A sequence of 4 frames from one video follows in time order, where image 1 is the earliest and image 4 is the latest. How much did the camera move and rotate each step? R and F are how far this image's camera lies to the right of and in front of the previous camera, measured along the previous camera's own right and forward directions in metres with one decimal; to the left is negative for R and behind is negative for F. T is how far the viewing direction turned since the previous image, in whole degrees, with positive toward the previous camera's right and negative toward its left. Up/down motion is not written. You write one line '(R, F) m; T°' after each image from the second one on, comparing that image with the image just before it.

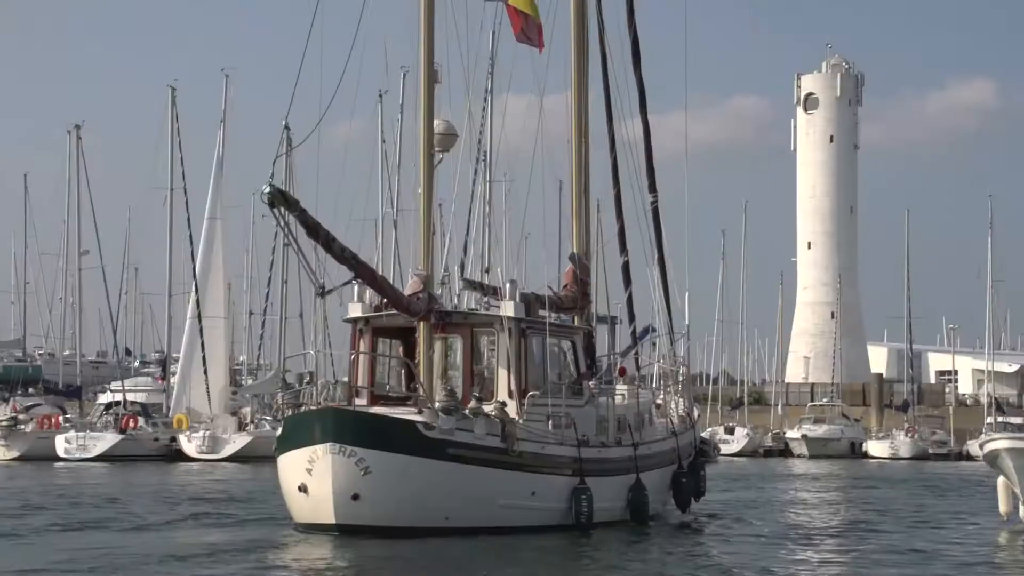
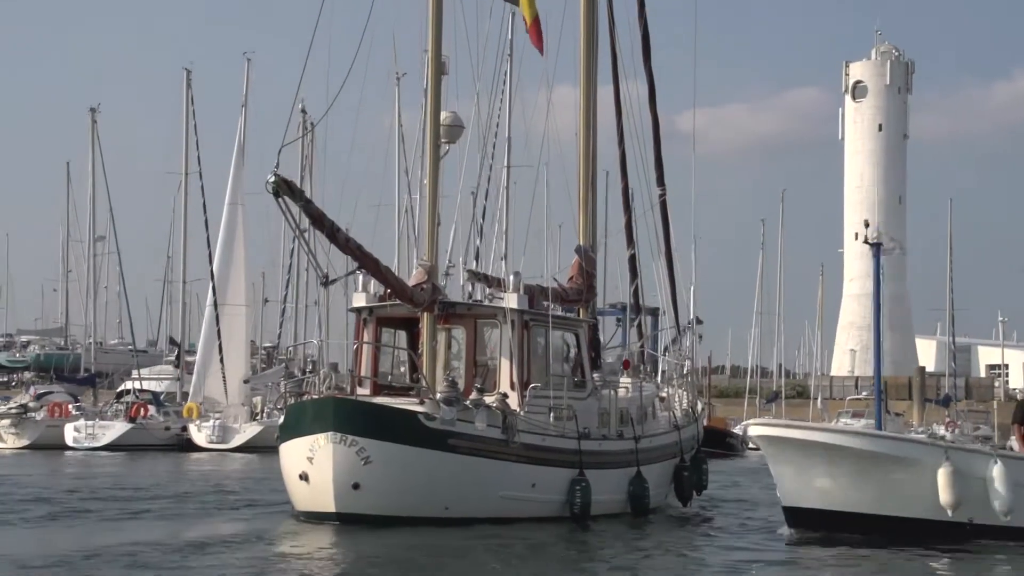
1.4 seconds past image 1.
(+1.0, +0.1) m; -3°
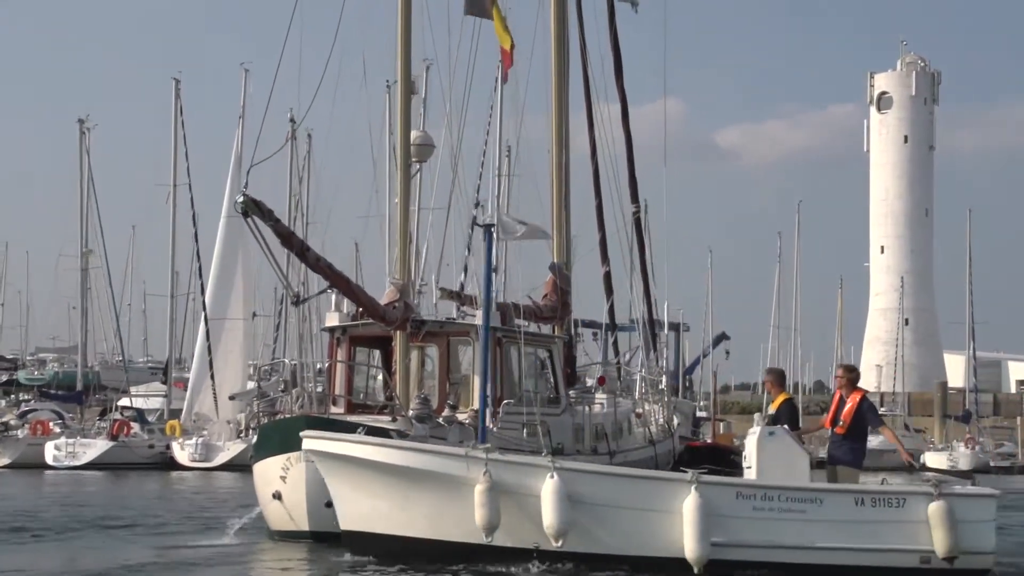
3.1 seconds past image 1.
(+1.2, +0.1) m; -3°
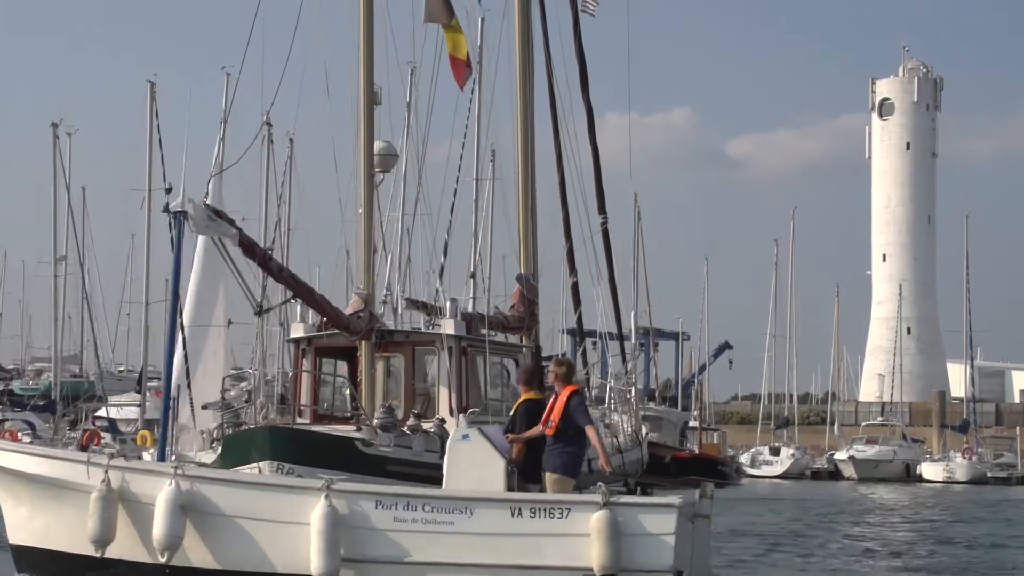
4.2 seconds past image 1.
(+0.9, +0.1) m; -1°
